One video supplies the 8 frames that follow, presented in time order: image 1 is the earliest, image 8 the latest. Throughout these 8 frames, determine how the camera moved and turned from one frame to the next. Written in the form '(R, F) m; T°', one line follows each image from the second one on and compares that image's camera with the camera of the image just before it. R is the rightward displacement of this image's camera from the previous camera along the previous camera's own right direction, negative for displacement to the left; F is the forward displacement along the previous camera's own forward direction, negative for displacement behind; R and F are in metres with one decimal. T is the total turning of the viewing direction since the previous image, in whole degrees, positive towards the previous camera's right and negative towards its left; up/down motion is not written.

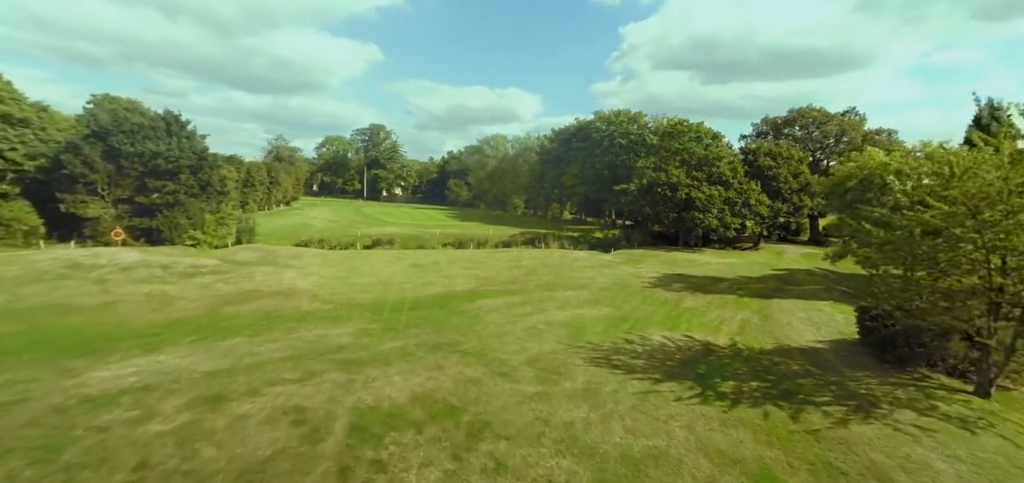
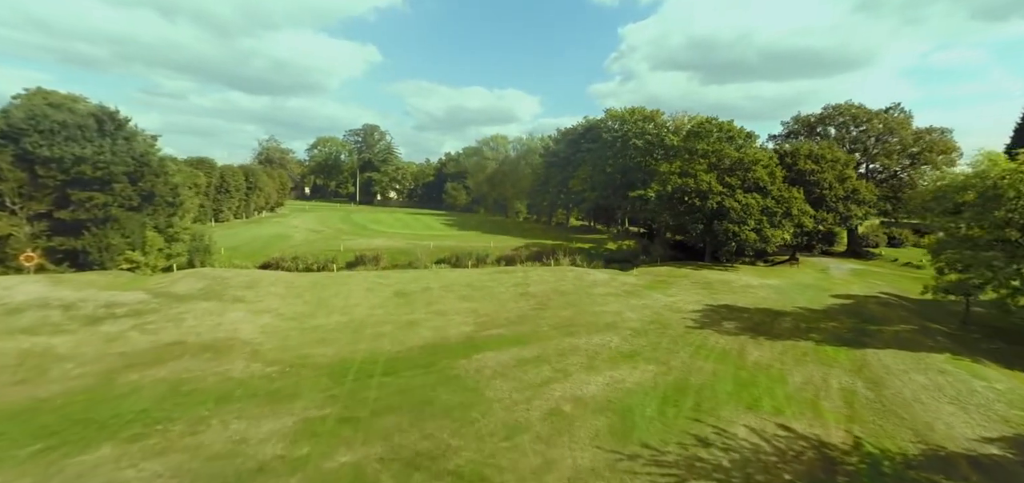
(-0.4, +5.7) m; 0°
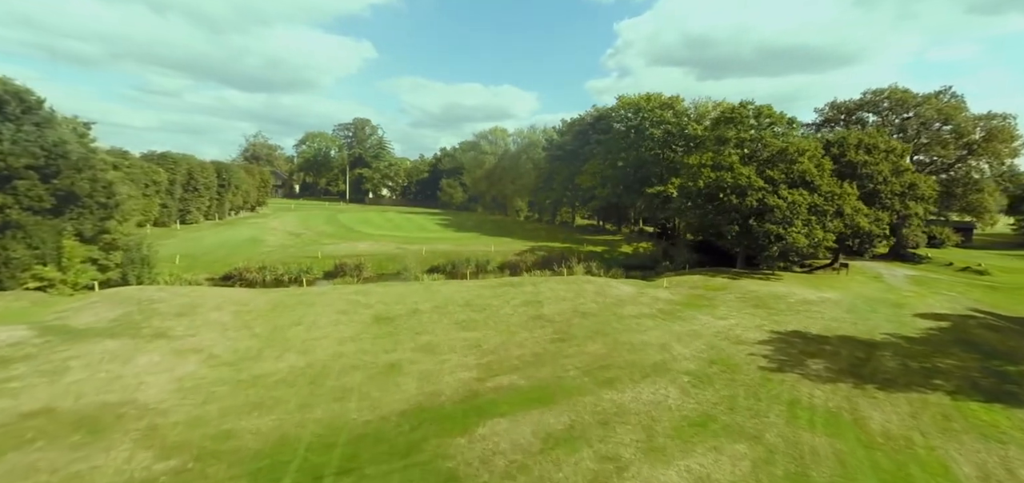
(-0.5, +5.4) m; 0°
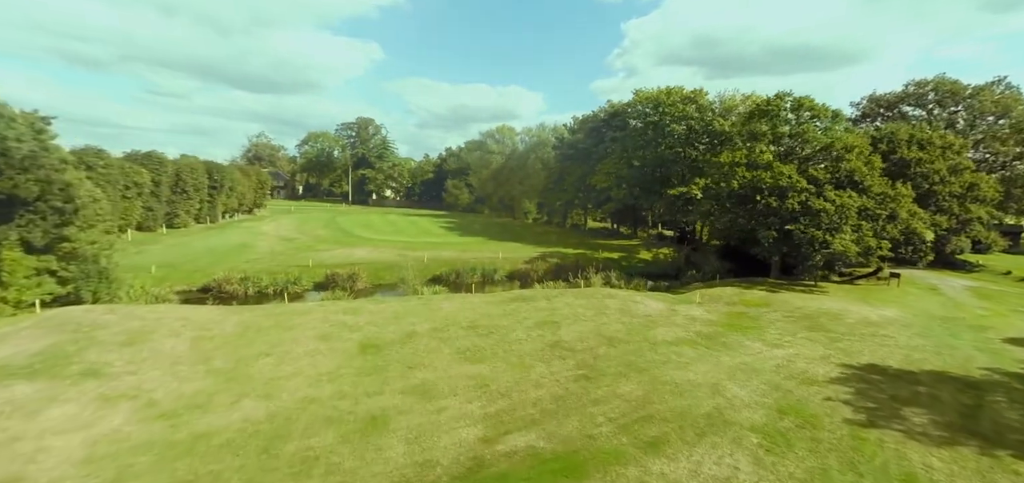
(-0.2, +3.3) m; -1°
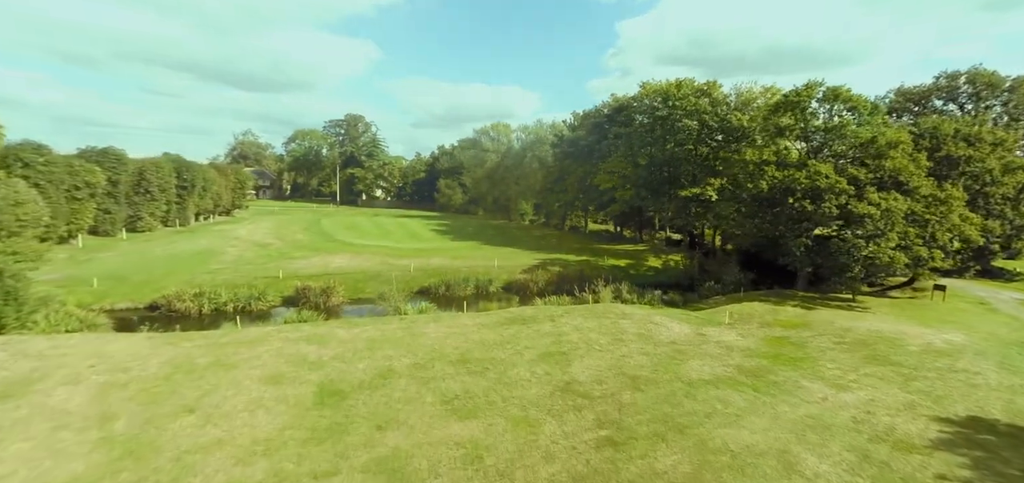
(-0.2, +3.6) m; +1°
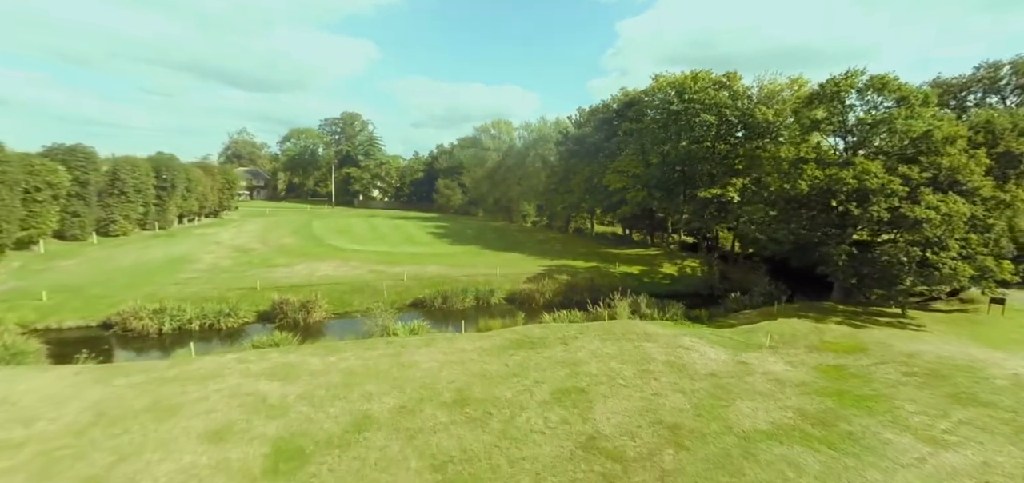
(-0.2, +2.9) m; 0°
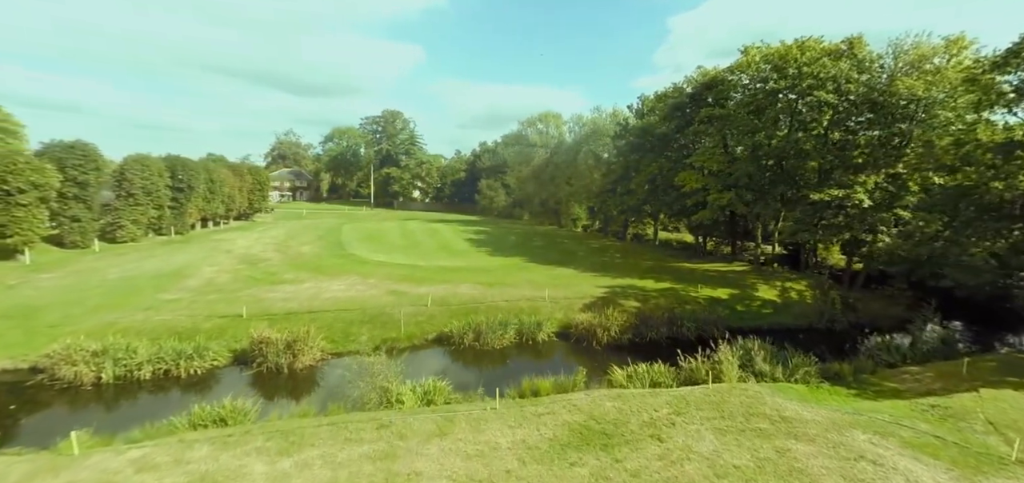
(-0.4, +6.3) m; -5°
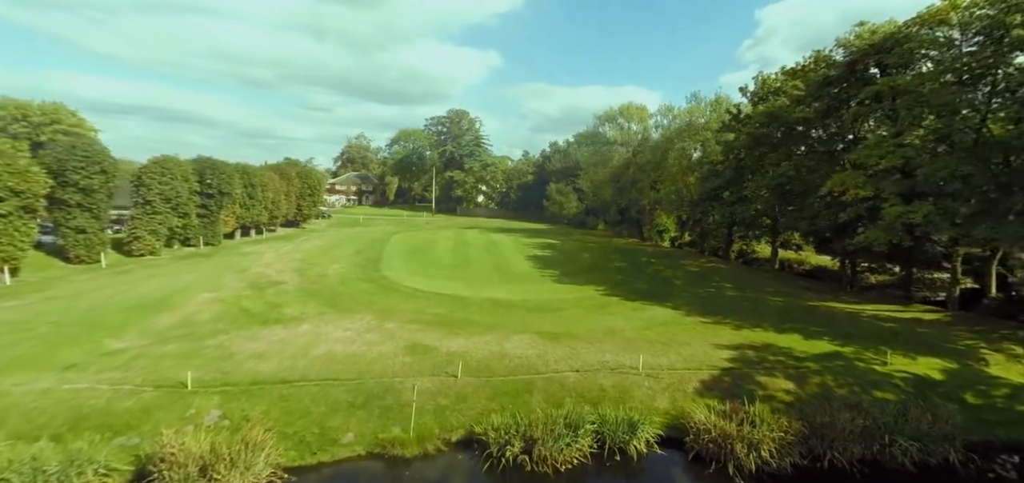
(-0.2, +7.8) m; -8°
